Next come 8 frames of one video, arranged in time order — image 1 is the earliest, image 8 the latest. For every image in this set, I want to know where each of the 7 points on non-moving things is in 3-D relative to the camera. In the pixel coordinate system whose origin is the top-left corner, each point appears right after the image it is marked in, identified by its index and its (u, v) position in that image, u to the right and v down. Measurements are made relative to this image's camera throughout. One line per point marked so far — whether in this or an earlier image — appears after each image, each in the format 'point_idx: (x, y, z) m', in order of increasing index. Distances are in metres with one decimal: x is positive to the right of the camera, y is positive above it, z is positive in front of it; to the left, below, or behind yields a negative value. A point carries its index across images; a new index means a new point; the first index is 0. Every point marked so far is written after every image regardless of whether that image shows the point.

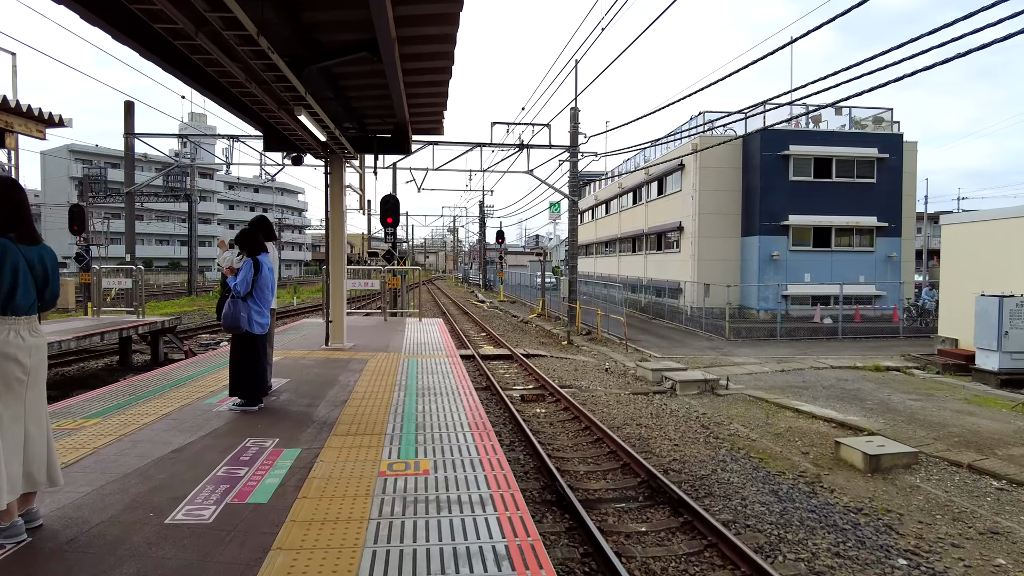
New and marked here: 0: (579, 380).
0: (+1.3, -1.7, +11.8) m
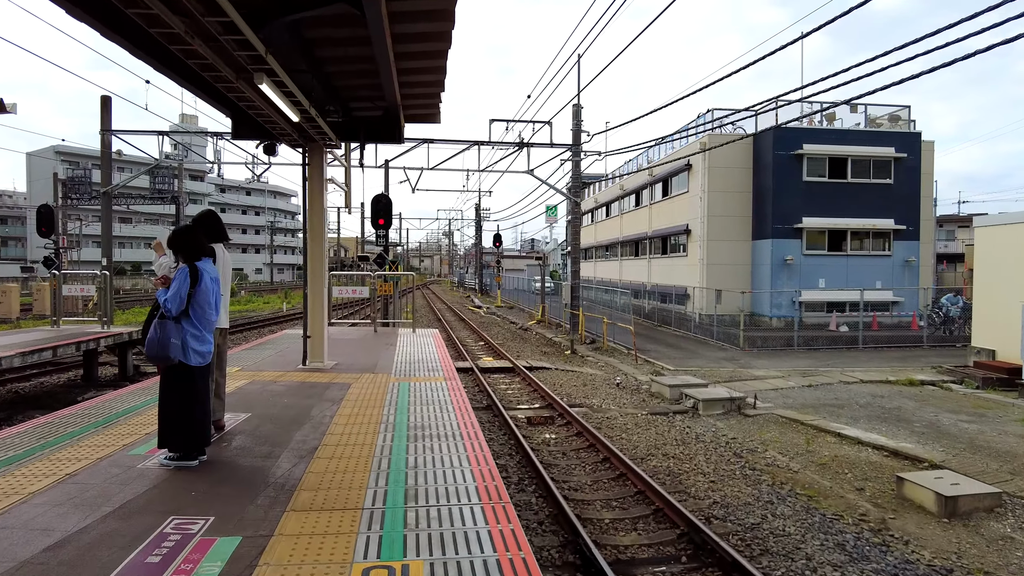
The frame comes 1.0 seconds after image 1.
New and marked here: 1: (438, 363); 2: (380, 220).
0: (+1.3, -1.8, +10.7) m
1: (-0.9, -1.1, +8.5) m
2: (-3.1, +1.6, +15.2) m
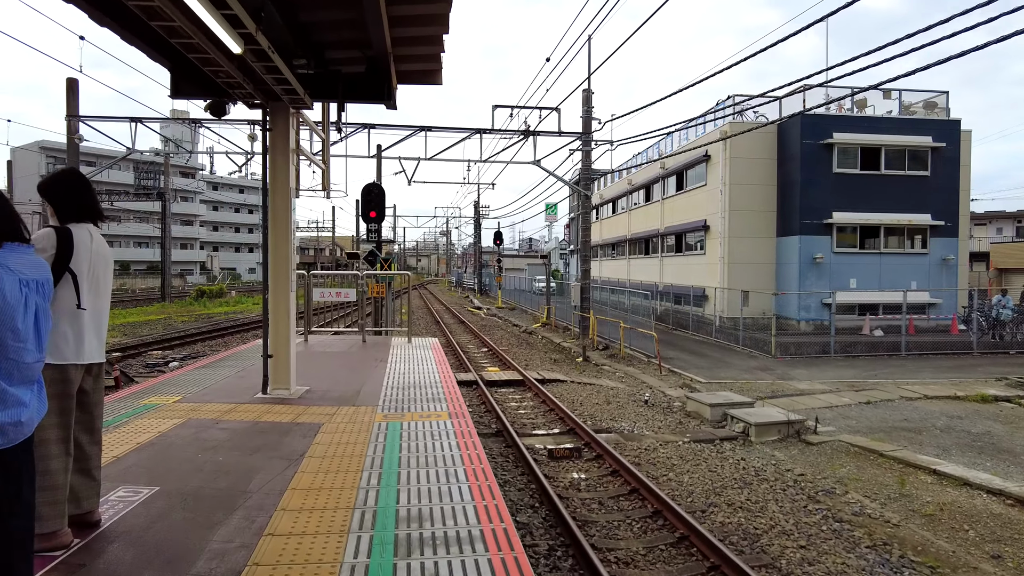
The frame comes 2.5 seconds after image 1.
0: (+1.5, -1.9, +9.1) m
1: (-0.7, -1.1, +6.8) m
2: (-2.9, +1.6, +13.6) m
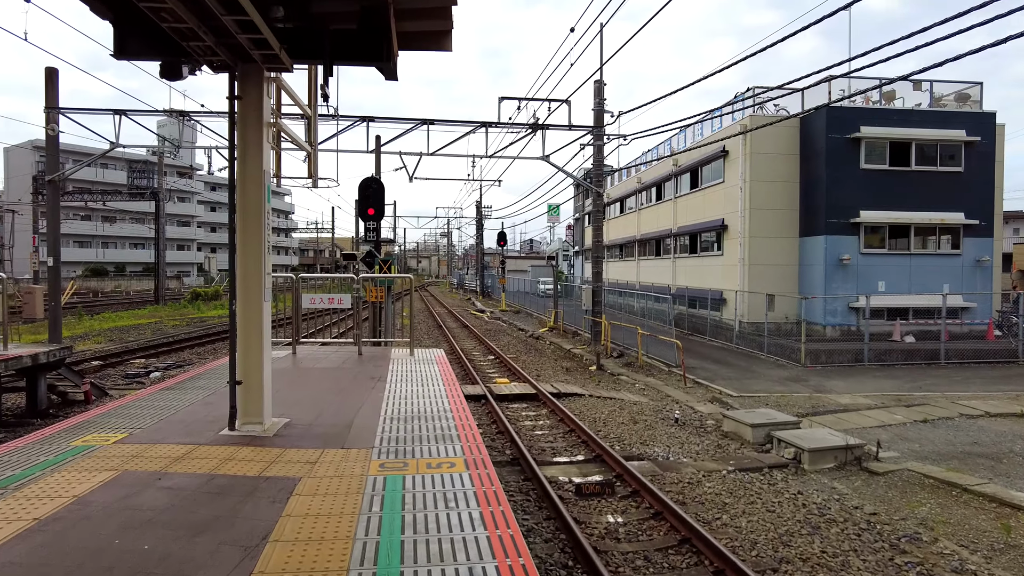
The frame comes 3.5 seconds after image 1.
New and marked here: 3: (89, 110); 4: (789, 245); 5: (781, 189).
0: (+1.7, -1.9, +8.0) m
1: (-0.5, -1.1, +5.8) m
2: (-2.7, +1.5, +12.5) m
3: (-10.2, +4.3, +15.5) m
4: (+7.9, +1.2, +18.4) m
5: (+7.6, +2.8, +18.3) m
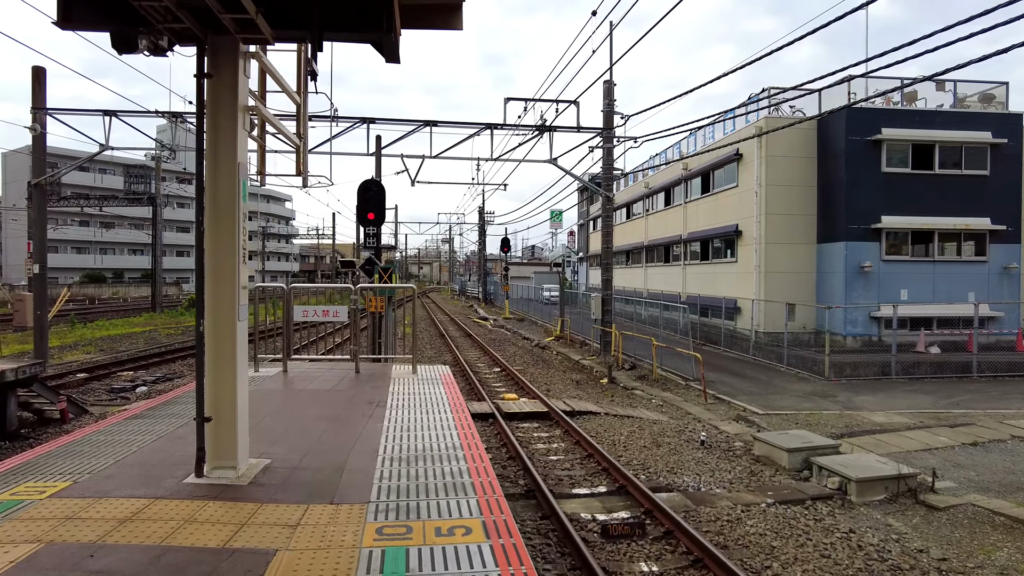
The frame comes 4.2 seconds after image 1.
0: (+1.8, -2.0, +7.3) m
1: (-0.4, -1.3, +5.0) m
2: (-2.6, +1.3, +11.8) m
3: (-10.0, +4.1, +14.8) m
4: (+8.0, +1.0, +17.6) m
5: (+7.8, +2.6, +17.6) m
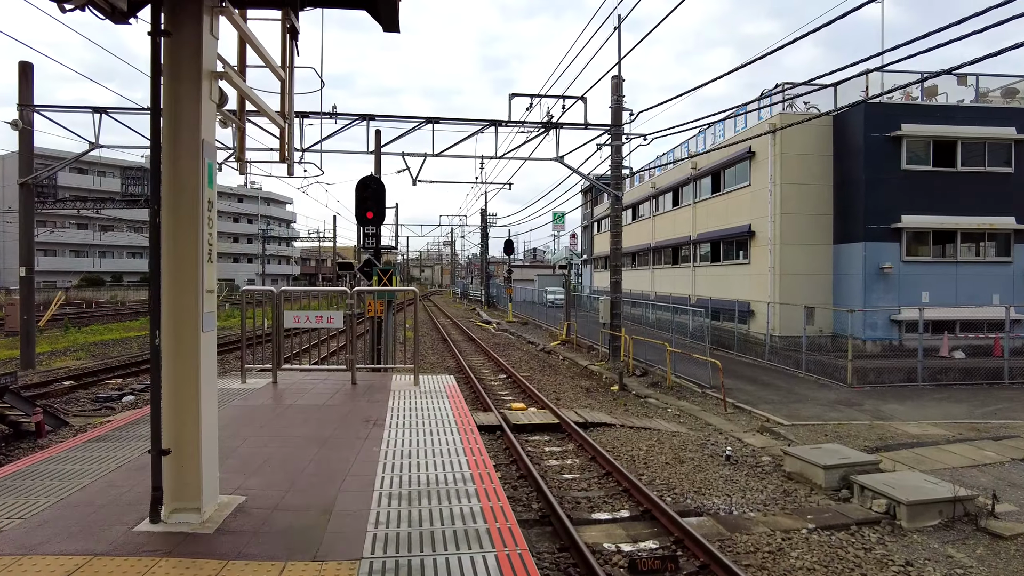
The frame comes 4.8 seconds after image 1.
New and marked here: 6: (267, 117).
0: (+2.0, -2.1, +6.6) m
1: (-0.3, -1.3, +4.4) m
2: (-2.5, +1.3, +11.2) m
3: (-9.9, +4.0, +14.2) m
4: (+8.2, +0.9, +17.0) m
5: (+7.9, +2.5, +16.9) m
6: (-1.8, +1.3, +4.8) m
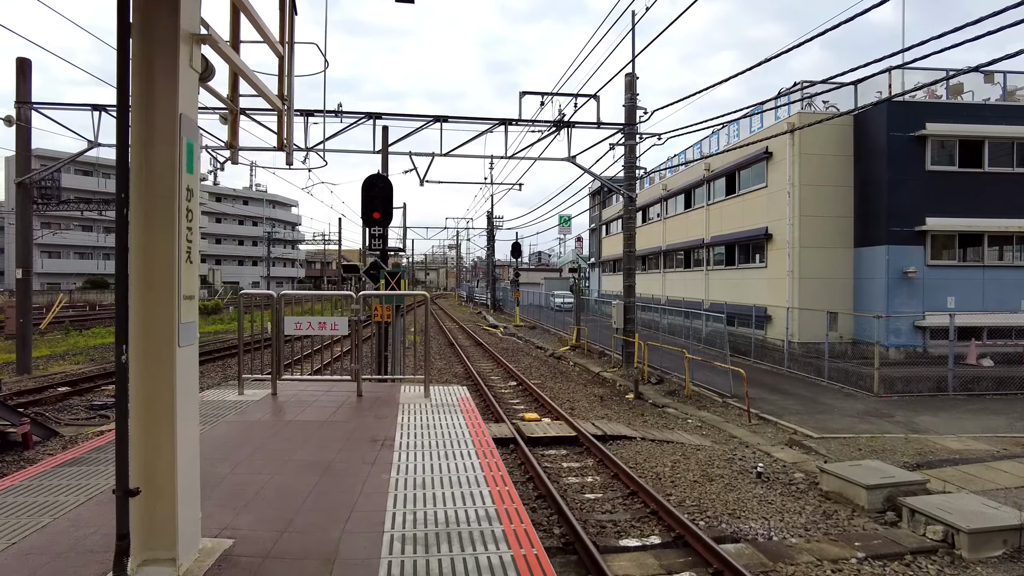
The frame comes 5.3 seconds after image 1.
0: (+2.1, -2.1, +6.1) m
1: (-0.1, -1.3, +3.9) m
2: (-2.3, +1.2, +10.7) m
3: (-9.6, +4.0, +13.8) m
4: (+8.4, +0.8, +16.4) m
5: (+8.2, +2.4, +16.4) m
6: (-1.6, +1.2, +4.3) m
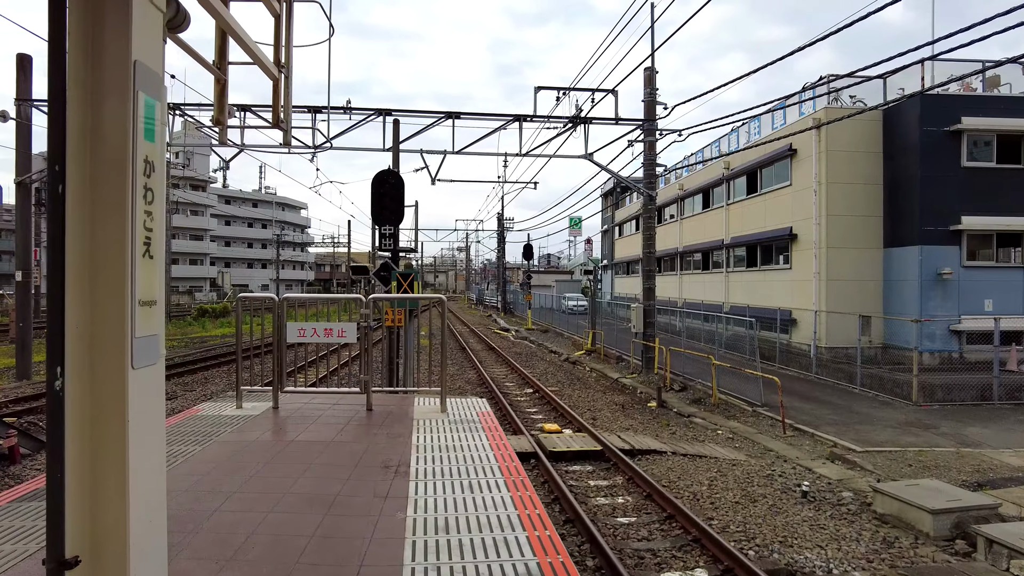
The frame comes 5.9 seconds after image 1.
0: (+2.4, -2.1, +5.5) m
1: (+0.1, -1.3, +3.3) m
2: (-2.0, +1.2, +10.1) m
3: (-9.3, +3.9, +13.4) m
4: (+8.8, +0.8, +15.7) m
5: (+8.5, +2.3, +15.7) m
6: (-1.4, +1.2, +3.7) m
